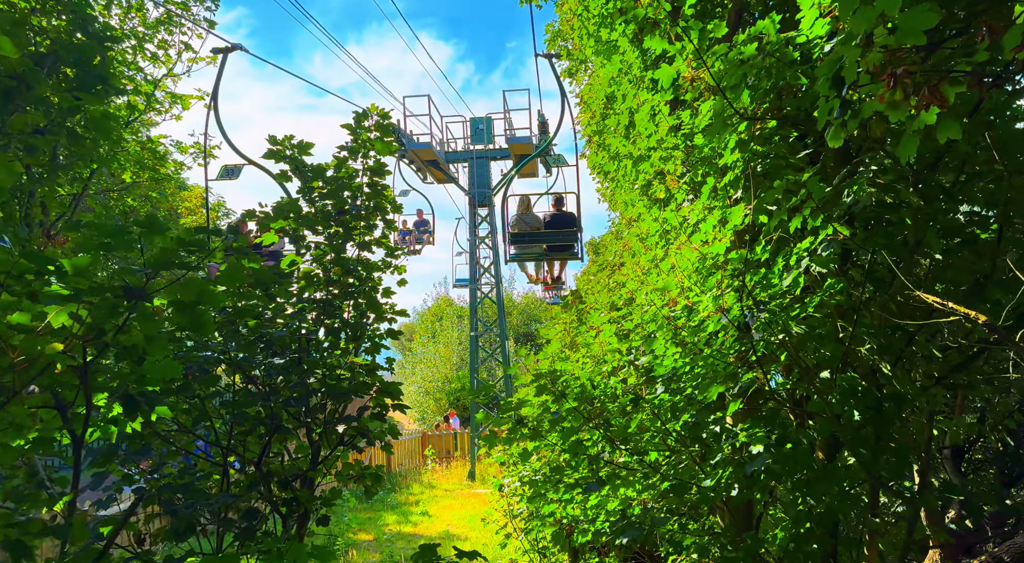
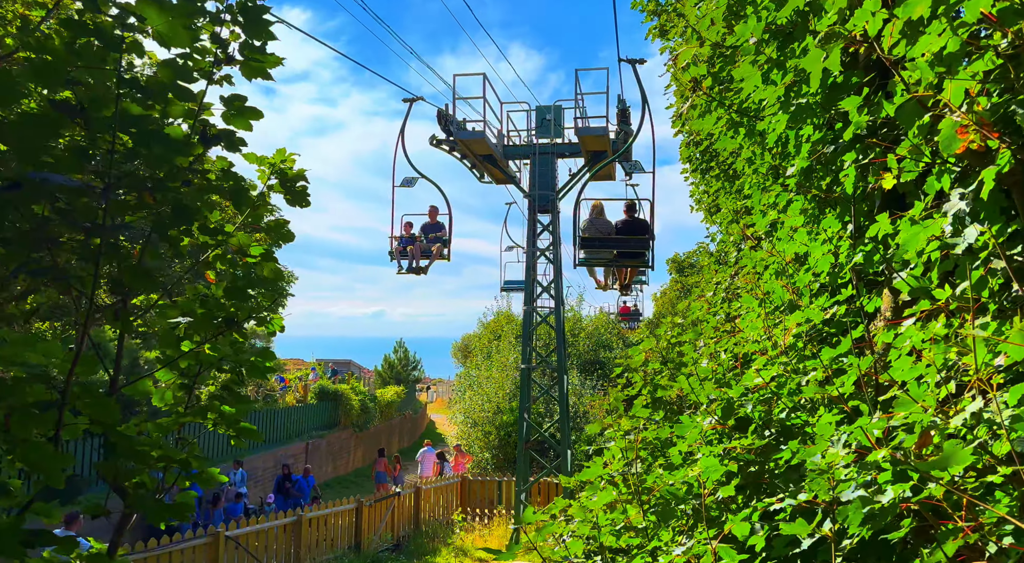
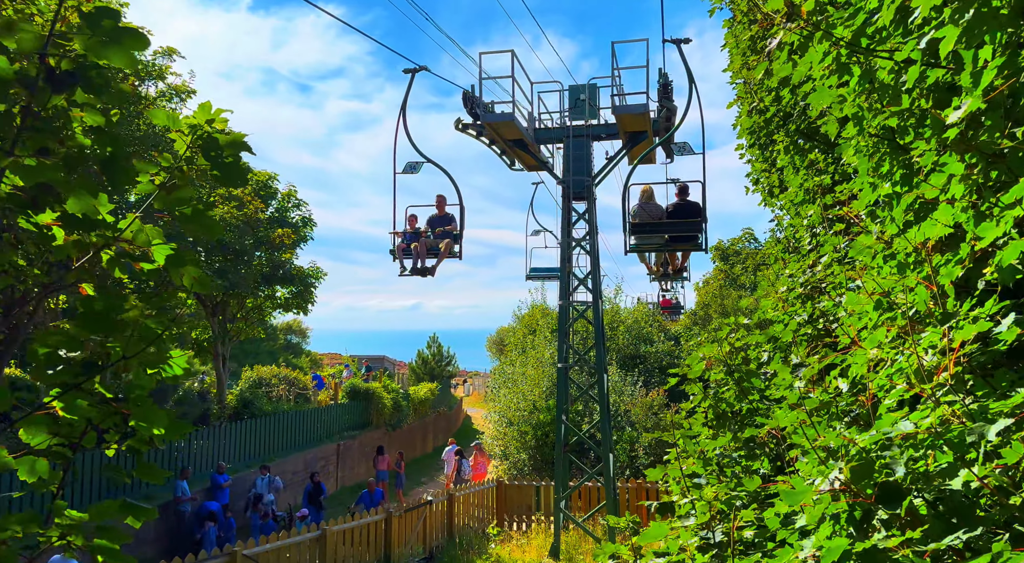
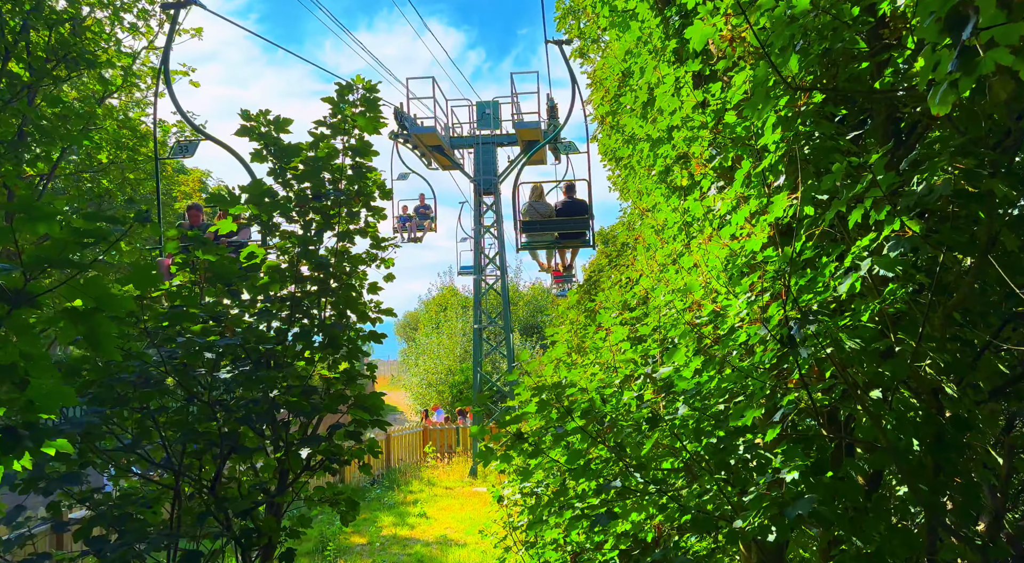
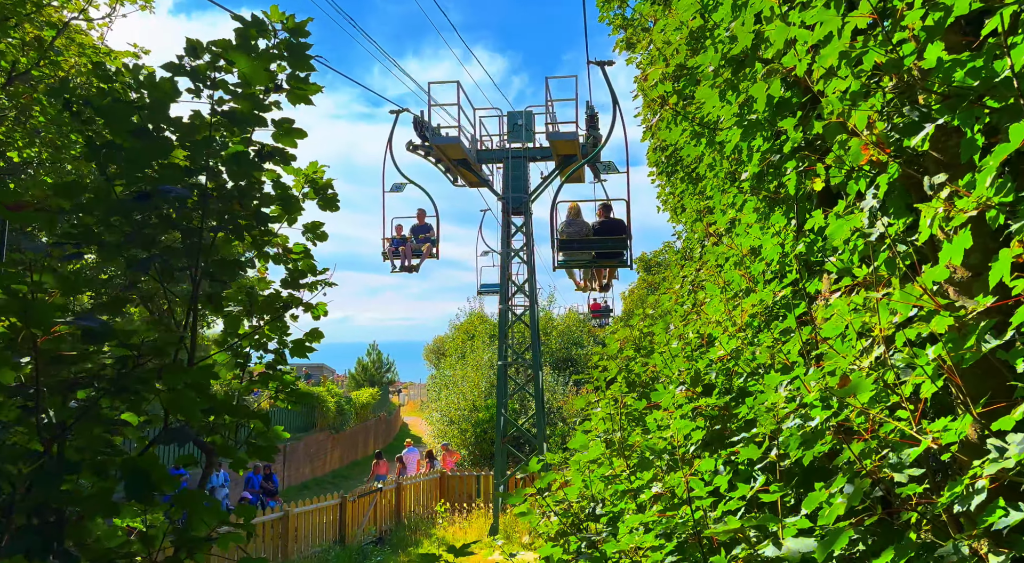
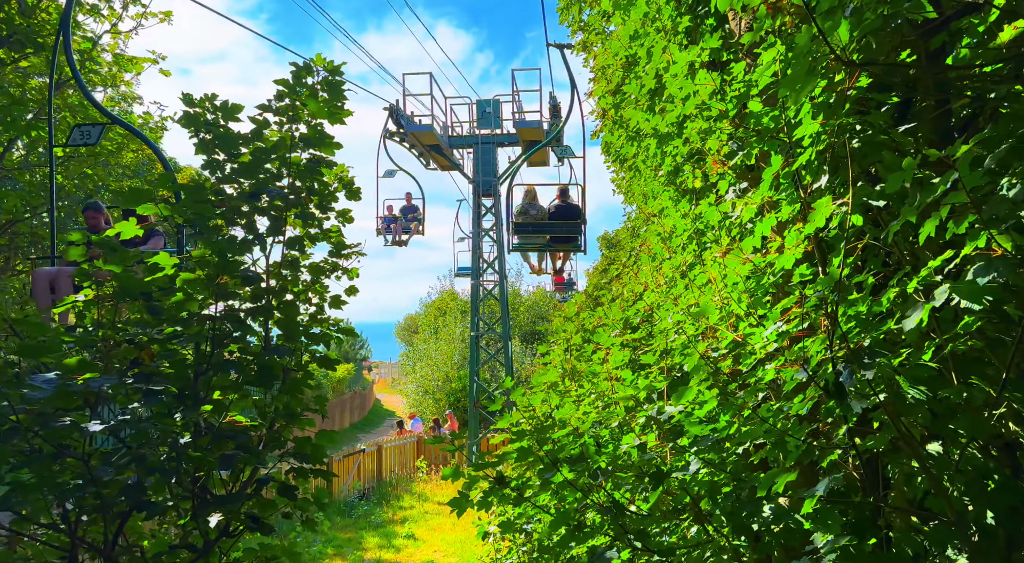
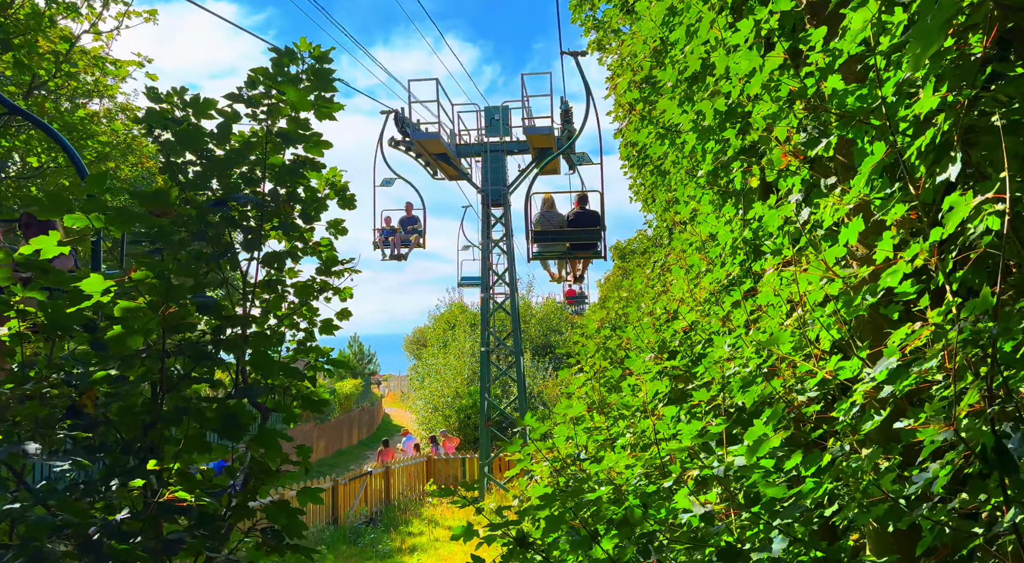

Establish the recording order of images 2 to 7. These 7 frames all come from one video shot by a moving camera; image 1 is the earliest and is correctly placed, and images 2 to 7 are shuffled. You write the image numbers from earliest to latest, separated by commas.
4, 6, 7, 5, 2, 3
